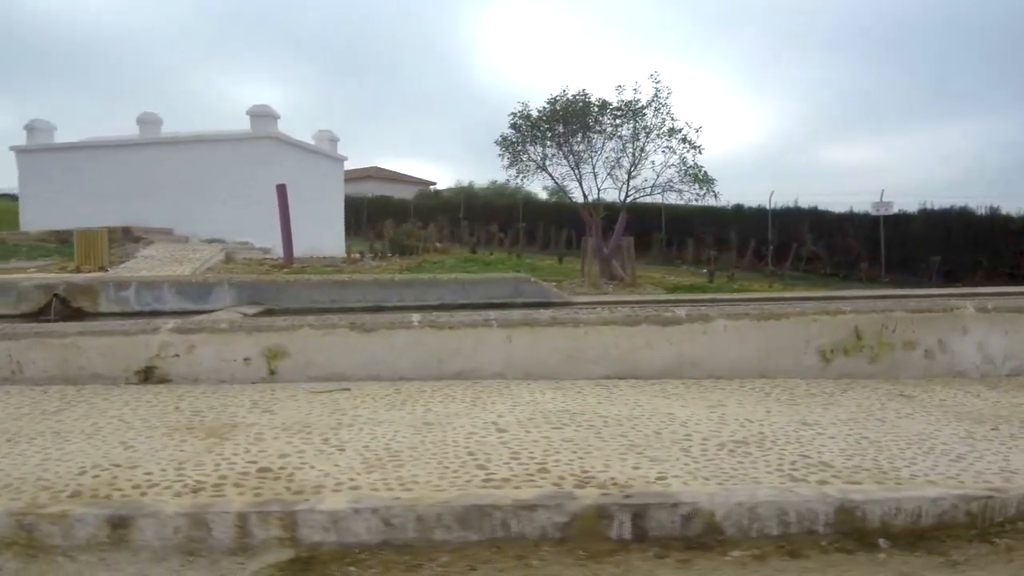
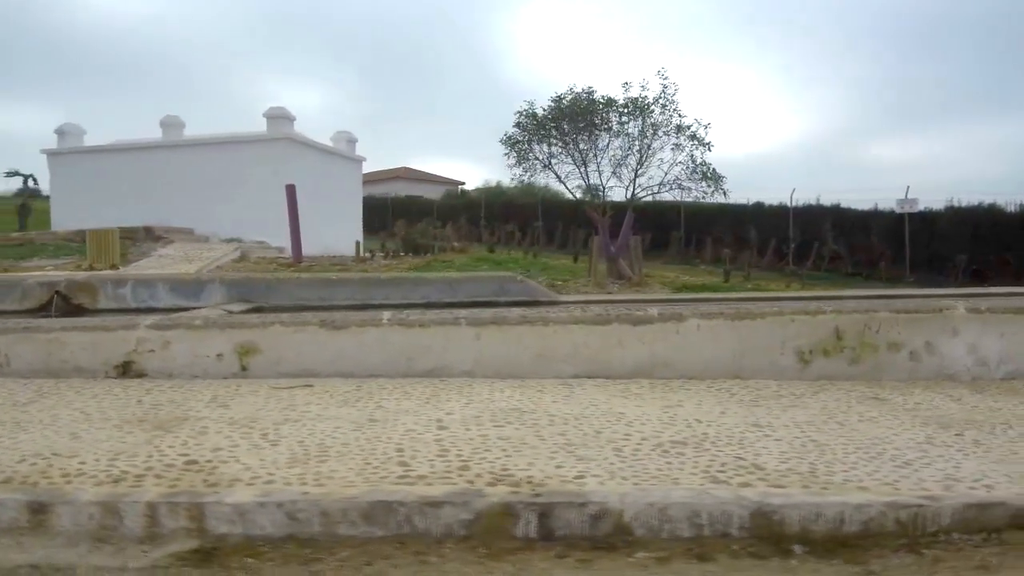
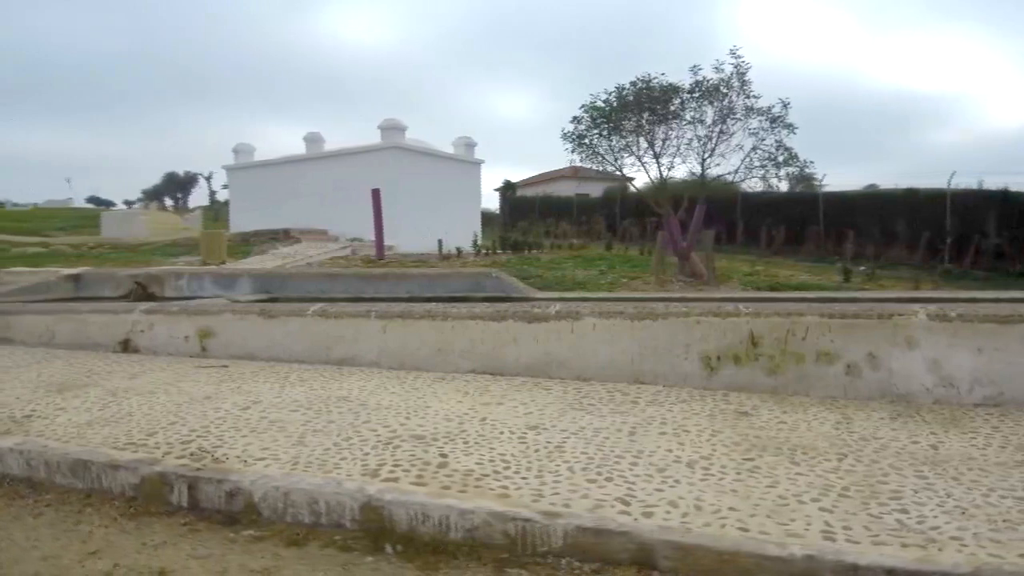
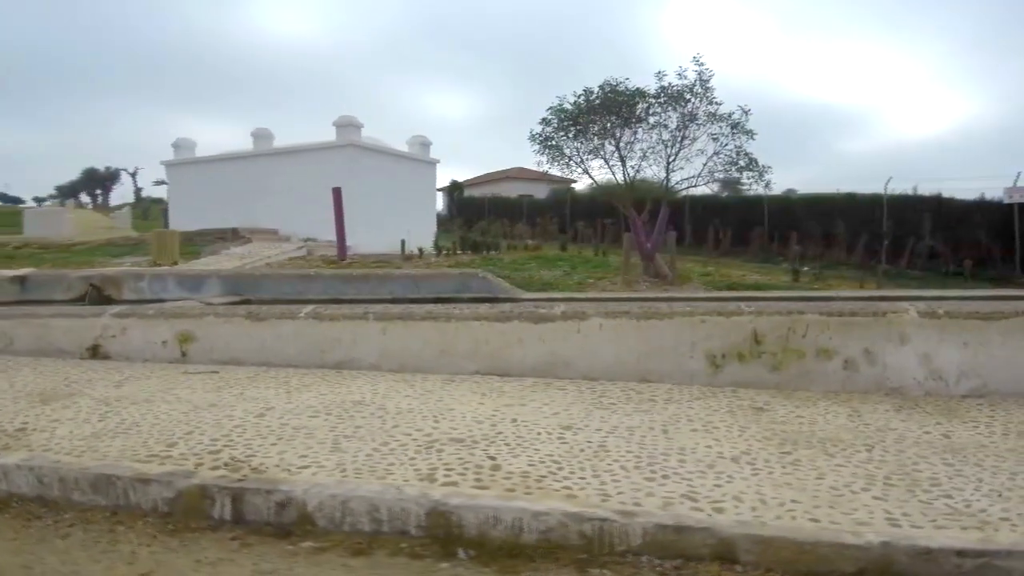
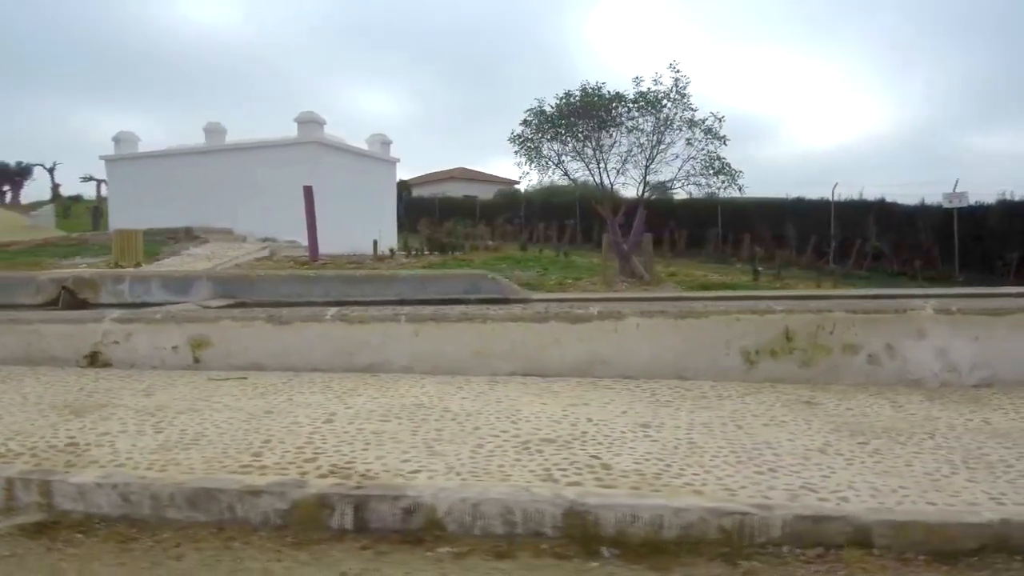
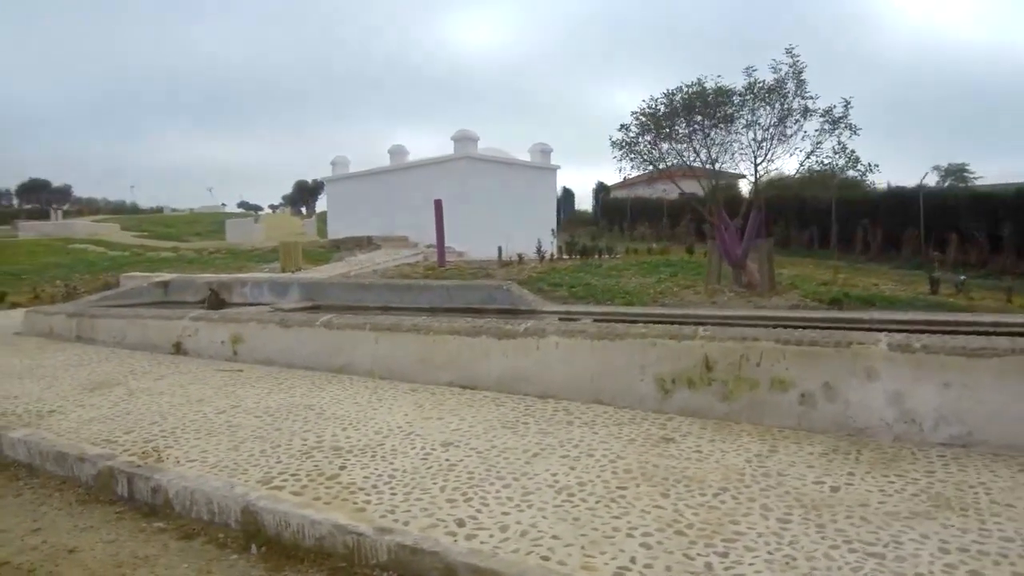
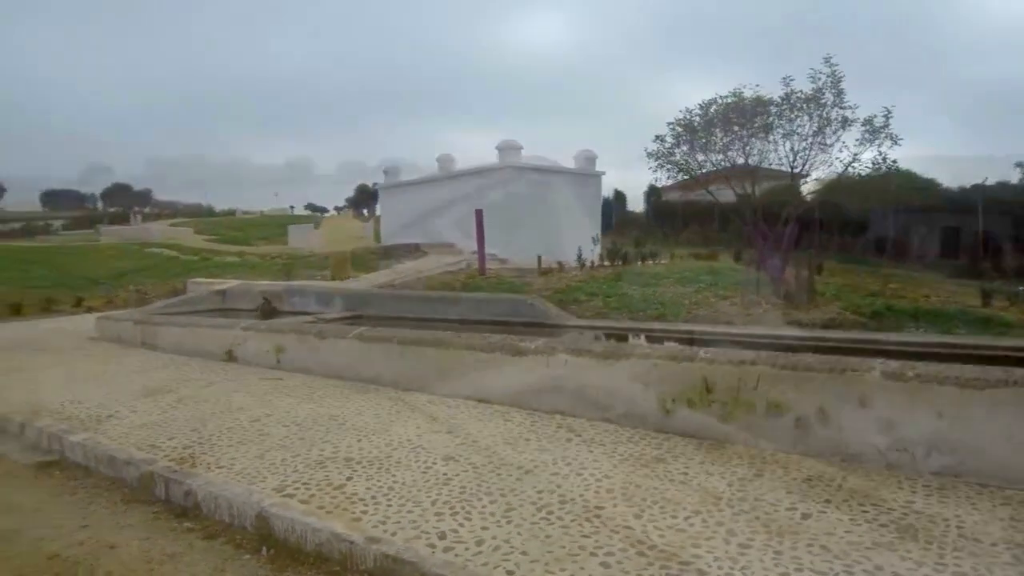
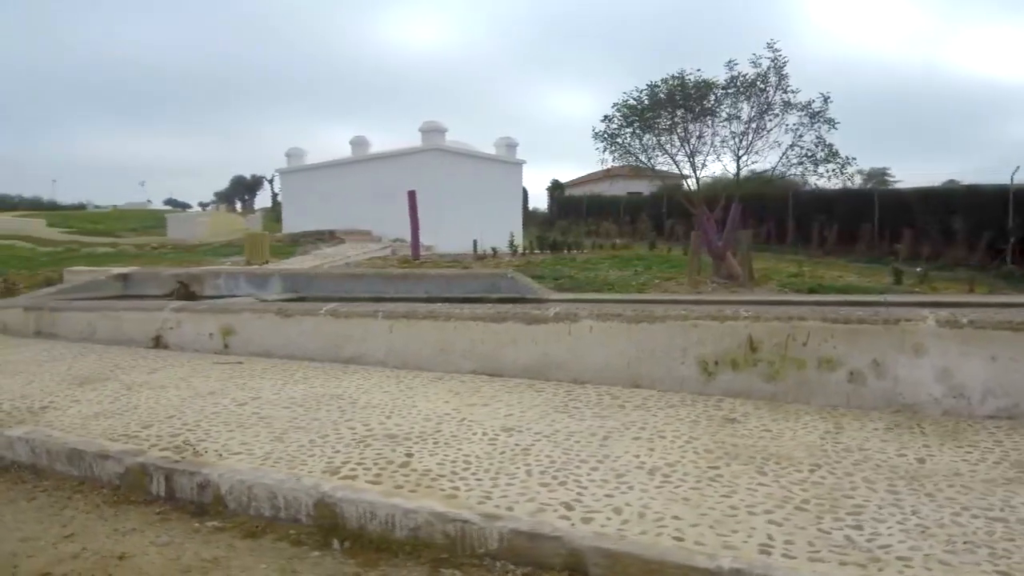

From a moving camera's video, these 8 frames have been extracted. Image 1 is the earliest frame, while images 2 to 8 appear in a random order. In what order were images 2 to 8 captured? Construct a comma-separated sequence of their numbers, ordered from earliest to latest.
2, 5, 4, 3, 8, 6, 7
